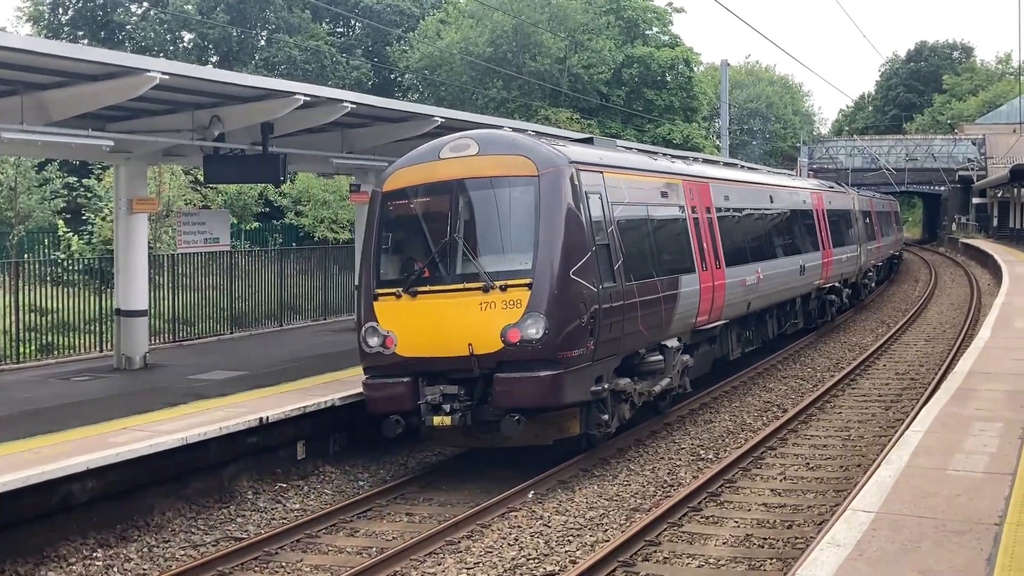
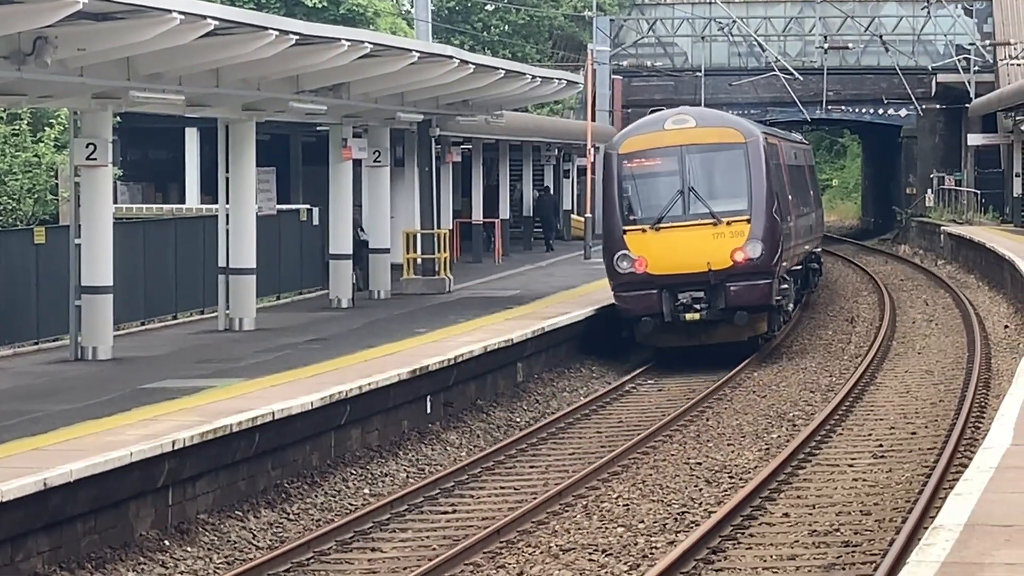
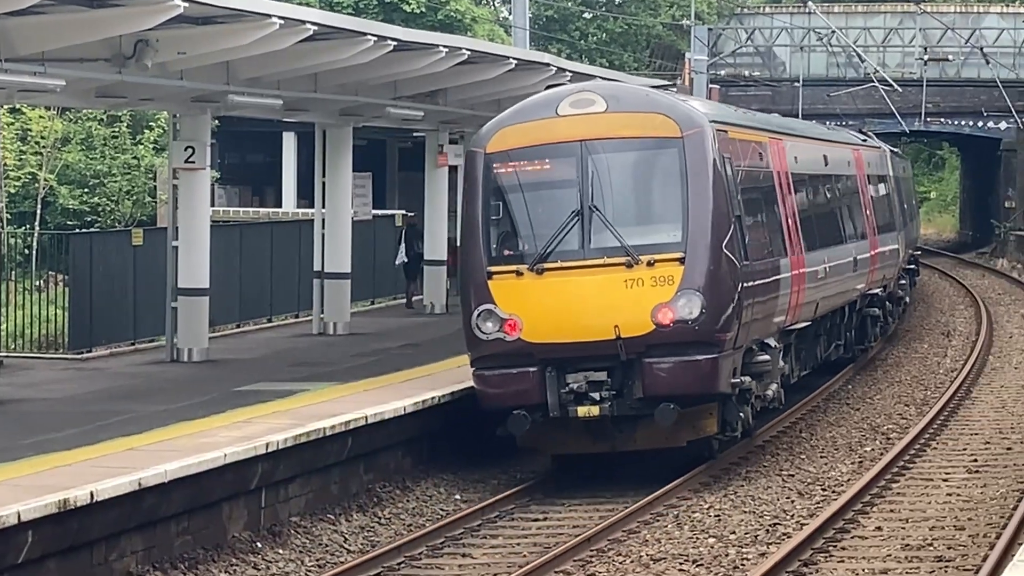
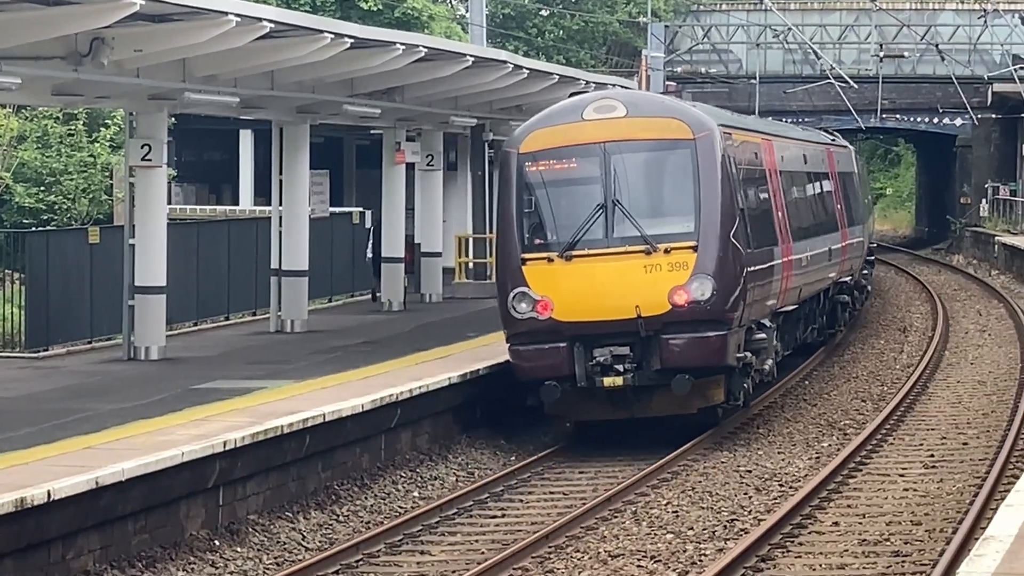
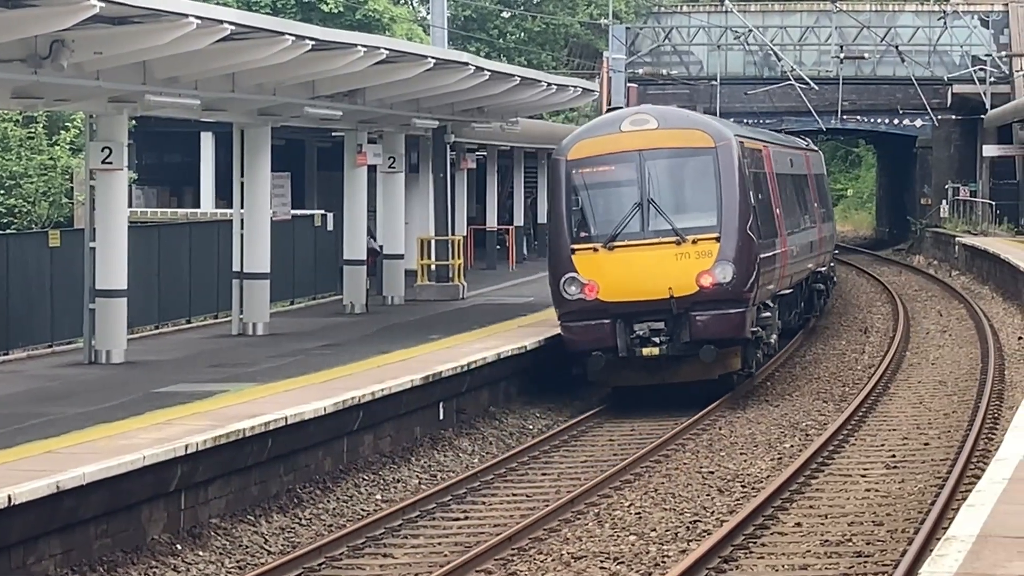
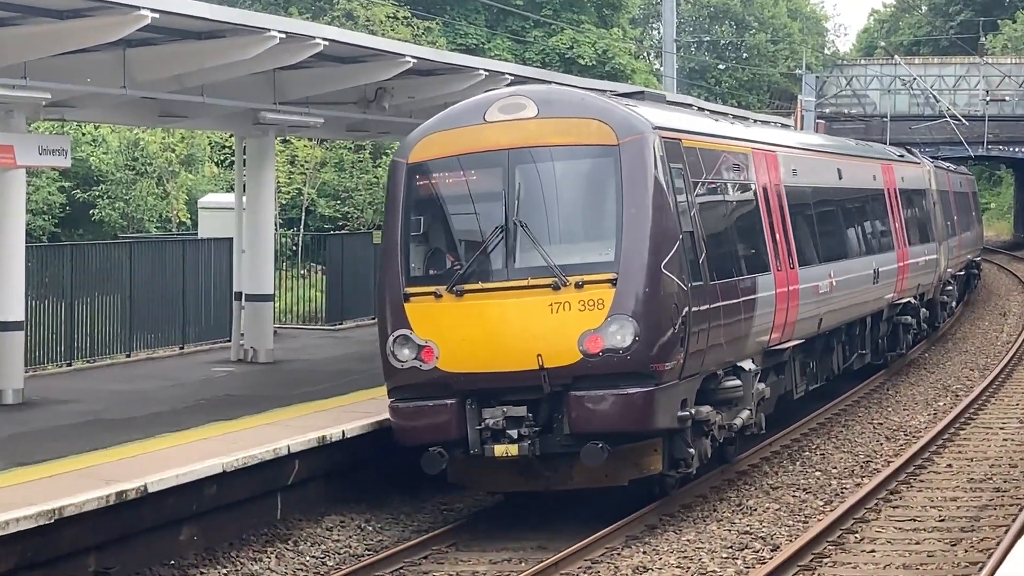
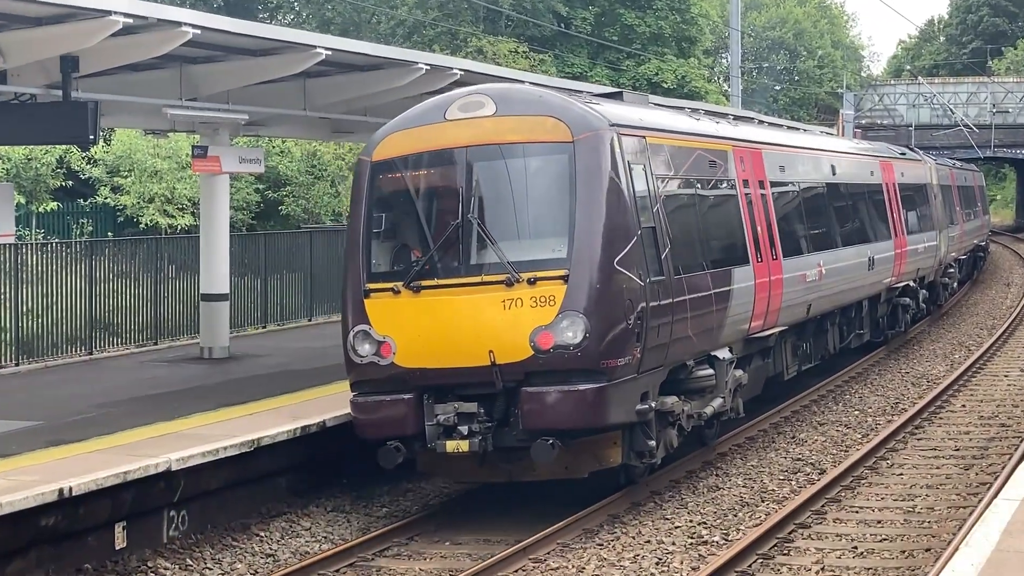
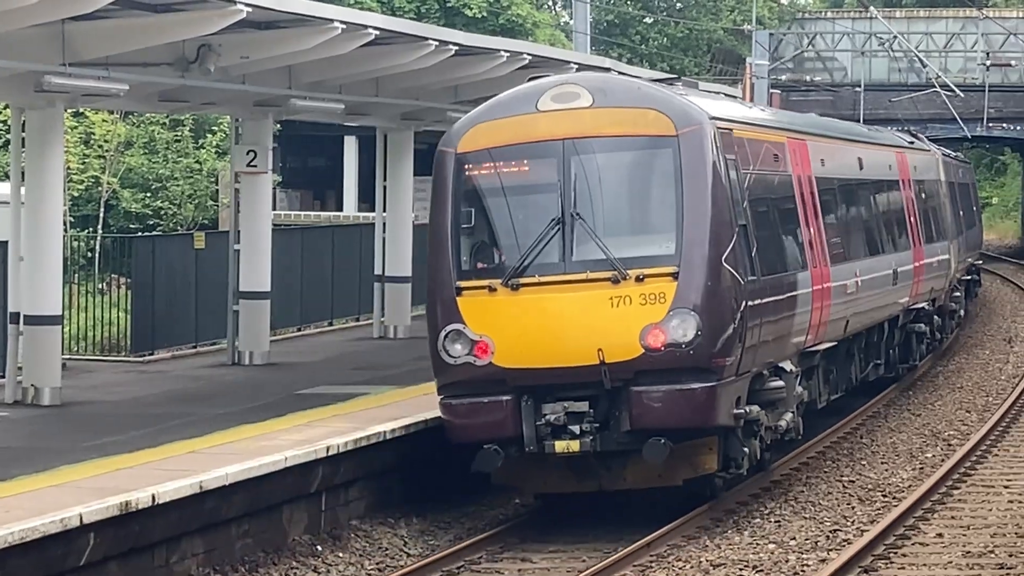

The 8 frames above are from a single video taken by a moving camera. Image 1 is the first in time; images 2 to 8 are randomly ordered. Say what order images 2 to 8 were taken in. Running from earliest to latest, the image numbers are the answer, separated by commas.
7, 6, 8, 3, 4, 5, 2
